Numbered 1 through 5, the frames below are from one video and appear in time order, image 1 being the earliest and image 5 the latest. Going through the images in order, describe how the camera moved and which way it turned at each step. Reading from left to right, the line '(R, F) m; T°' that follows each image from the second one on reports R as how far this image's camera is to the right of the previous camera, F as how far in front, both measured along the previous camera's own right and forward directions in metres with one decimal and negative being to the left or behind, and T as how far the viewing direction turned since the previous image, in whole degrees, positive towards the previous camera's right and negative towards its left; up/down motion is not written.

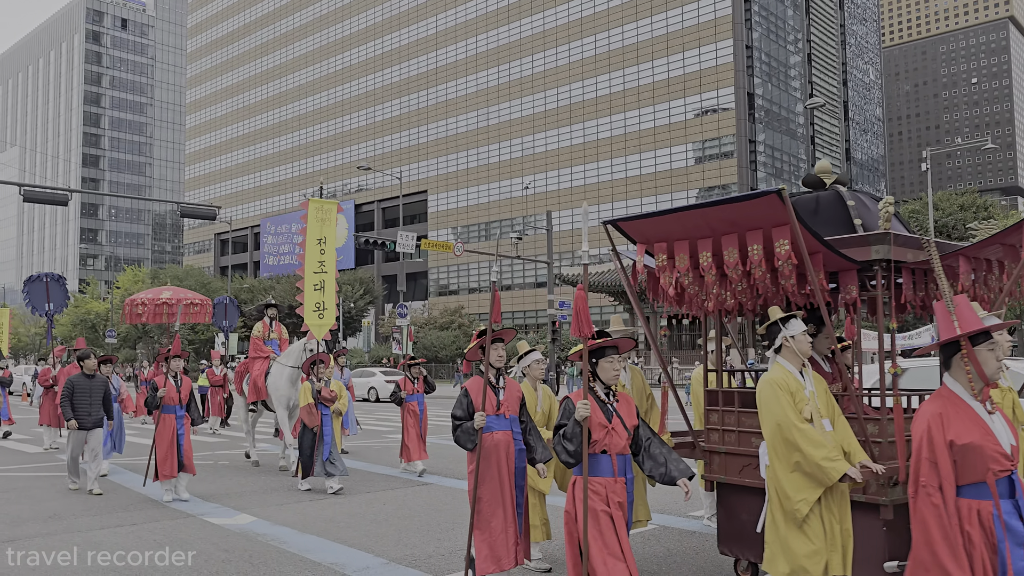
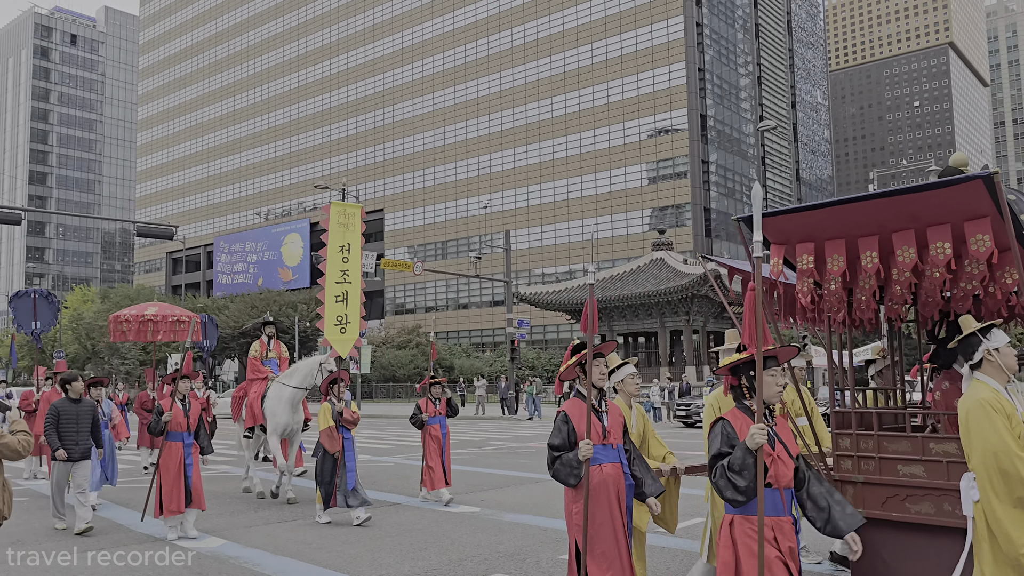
(-0.4, -0.6) m; +3°
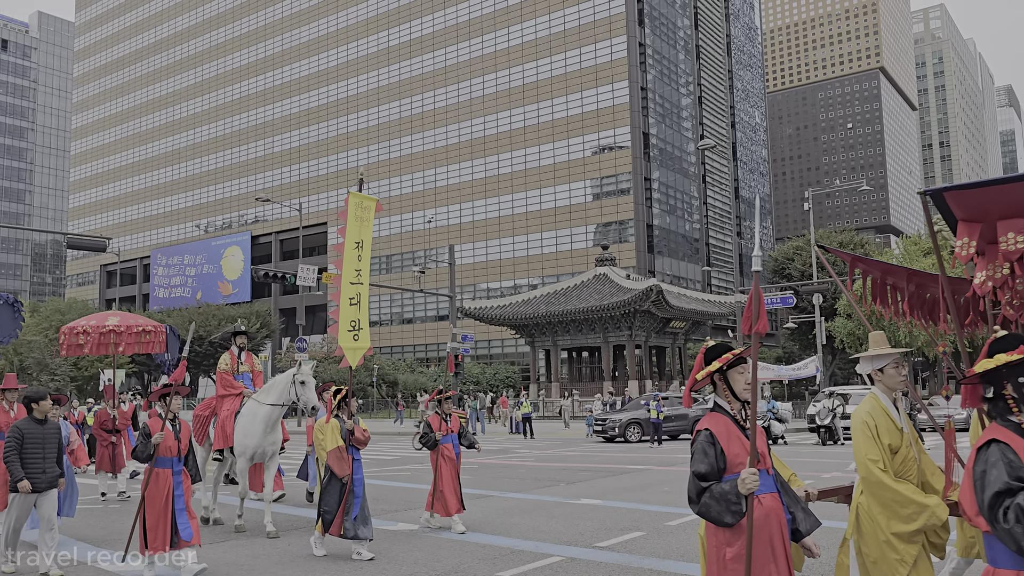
(-0.1, -0.1) m; +4°
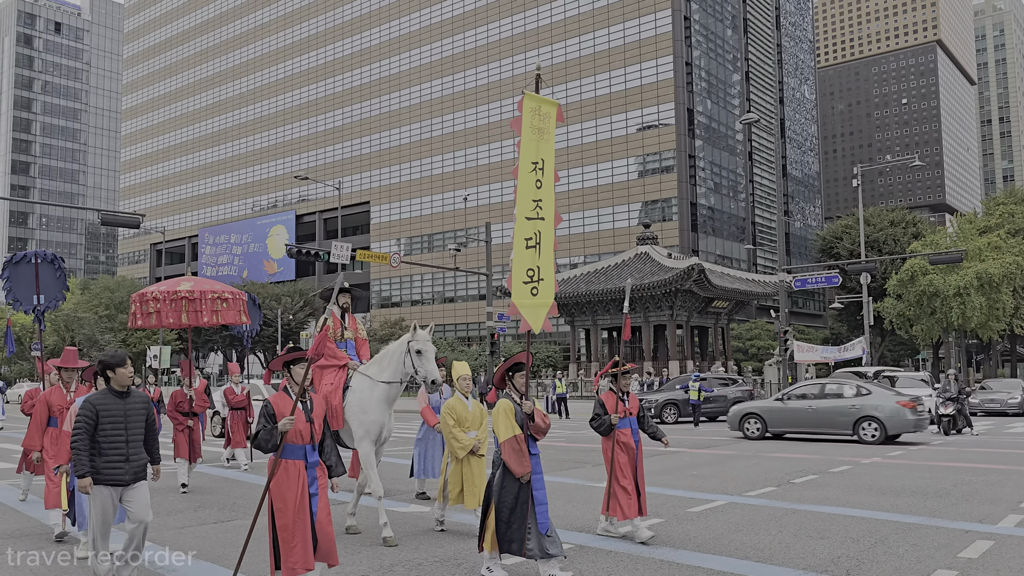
(+0.6, +0.9) m; -3°
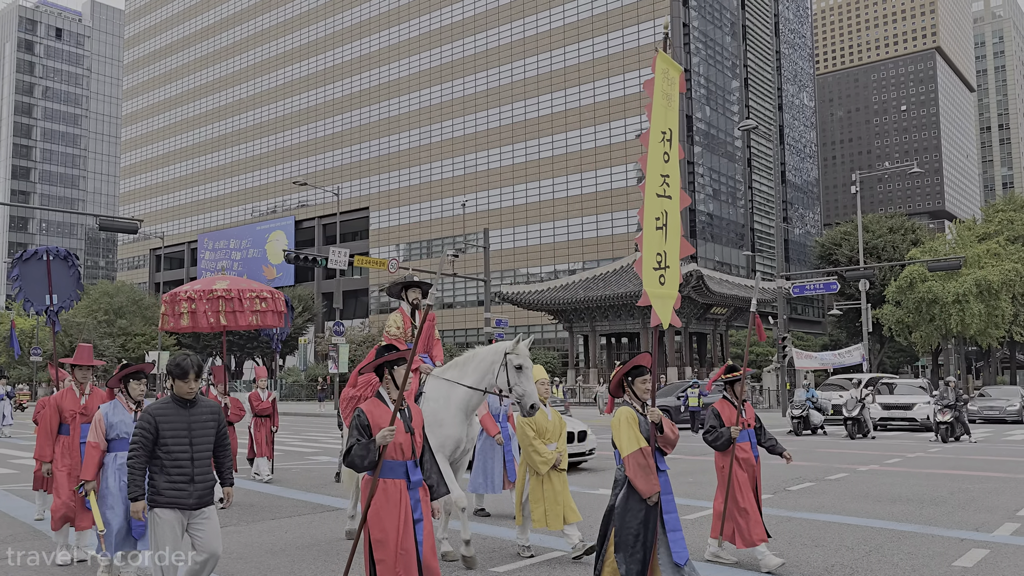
(+0.1, +0.1) m; 0°
